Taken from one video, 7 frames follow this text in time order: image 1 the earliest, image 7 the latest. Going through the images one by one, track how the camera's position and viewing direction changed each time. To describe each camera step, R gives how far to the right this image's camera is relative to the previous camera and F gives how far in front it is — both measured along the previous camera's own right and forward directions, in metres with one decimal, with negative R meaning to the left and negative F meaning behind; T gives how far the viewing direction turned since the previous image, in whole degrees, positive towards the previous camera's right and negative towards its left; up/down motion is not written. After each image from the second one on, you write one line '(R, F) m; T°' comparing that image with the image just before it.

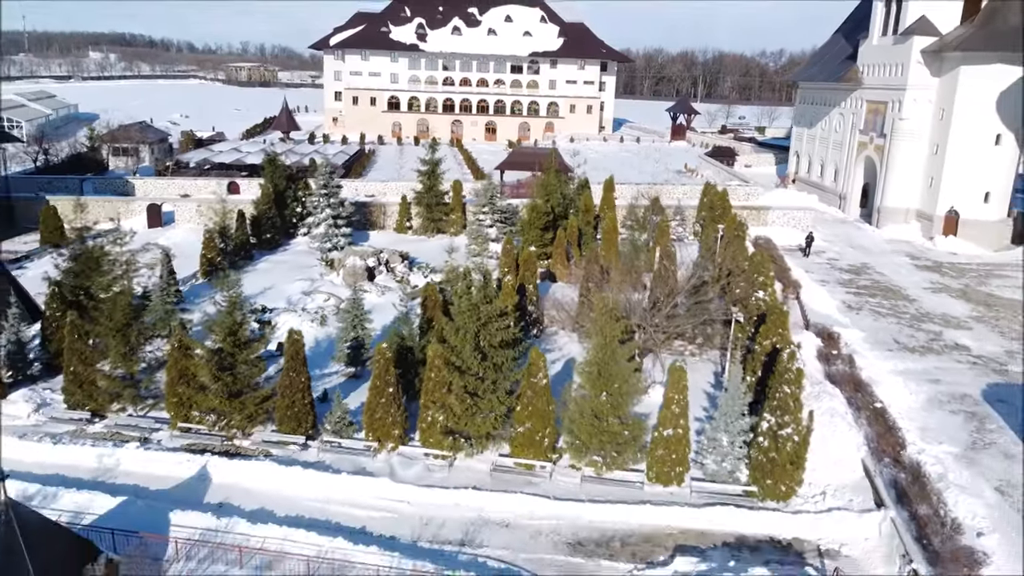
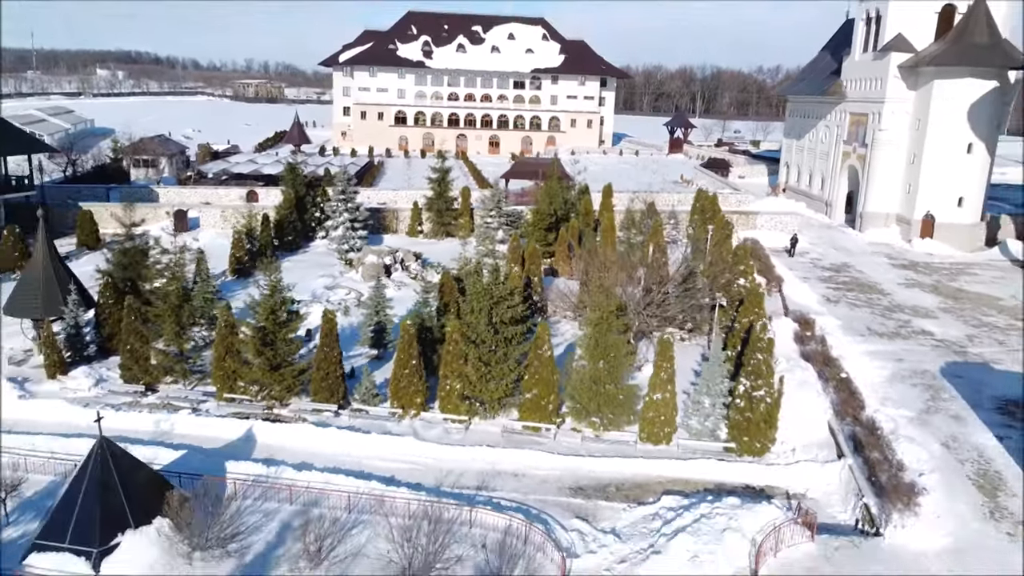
(-0.1, -1.5) m; 0°
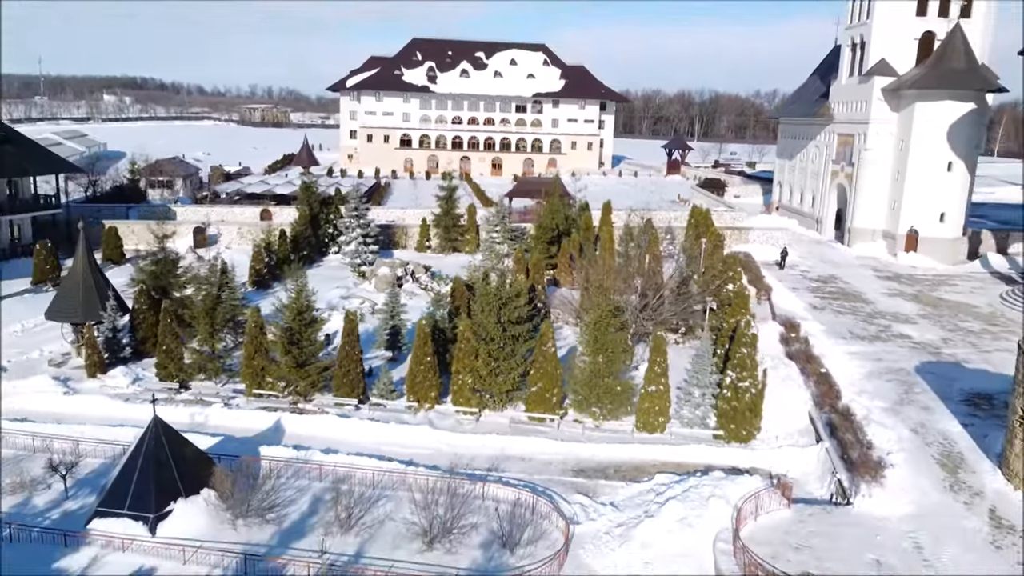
(-0.1, -1.2) m; 0°
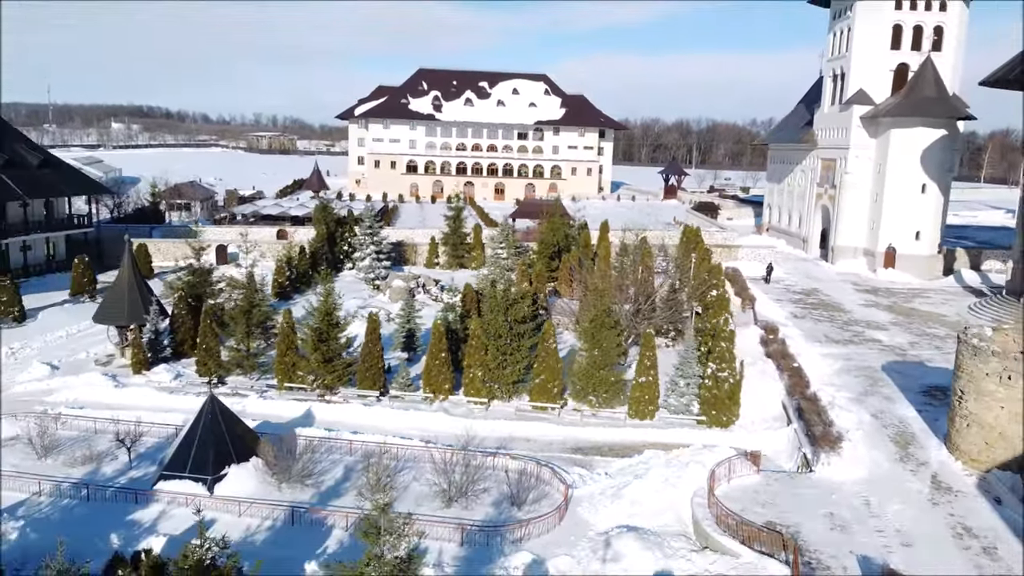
(-0.1, -1.7) m; 0°
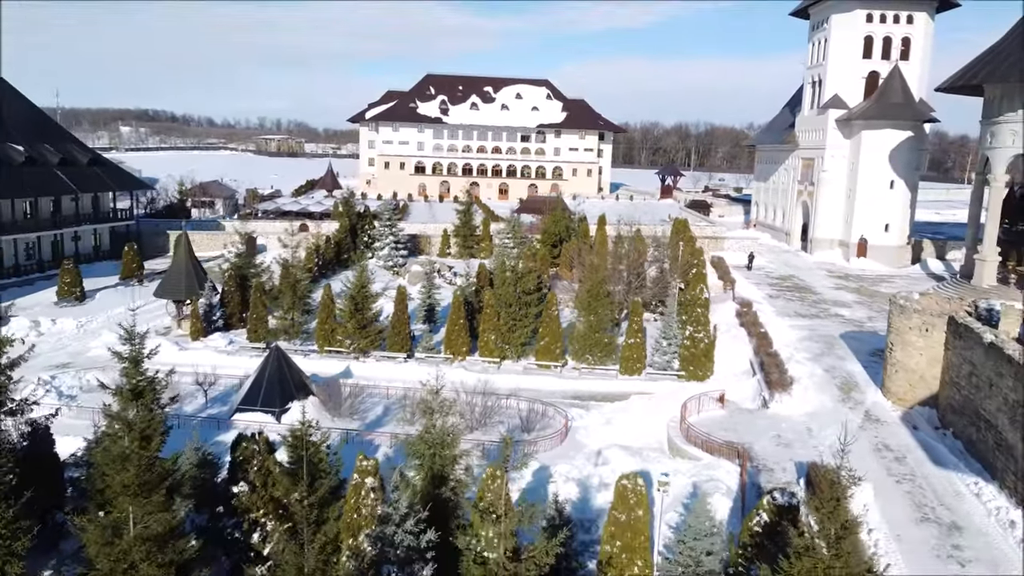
(-0.2, -2.7) m; 0°
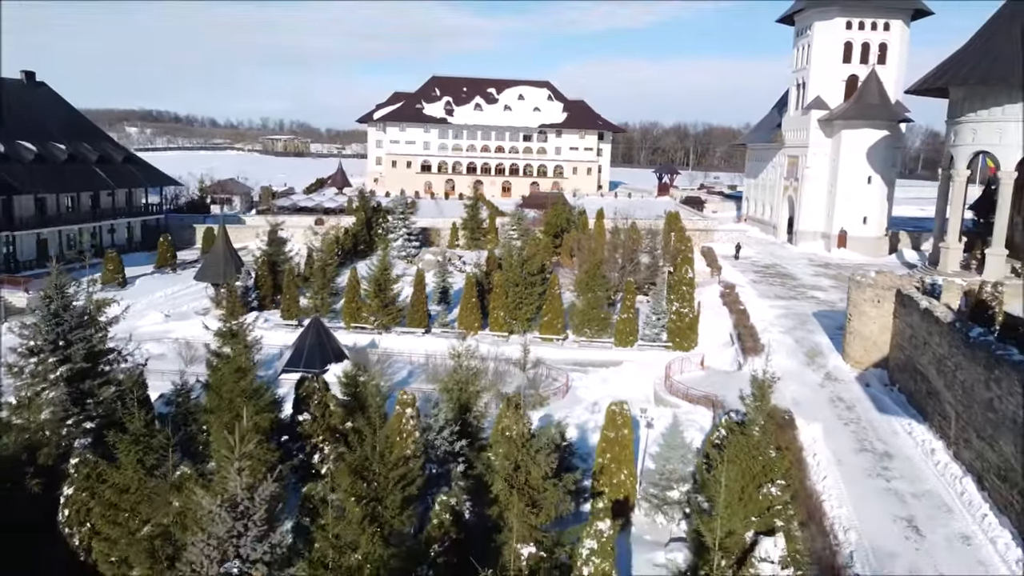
(-0.2, -2.2) m; 0°
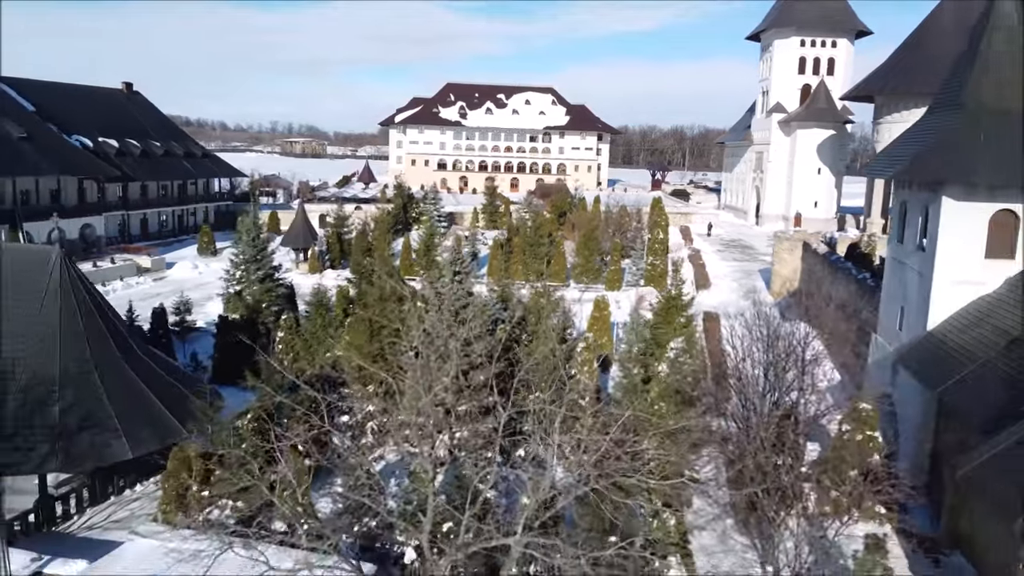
(-0.5, -6.6) m; 0°
